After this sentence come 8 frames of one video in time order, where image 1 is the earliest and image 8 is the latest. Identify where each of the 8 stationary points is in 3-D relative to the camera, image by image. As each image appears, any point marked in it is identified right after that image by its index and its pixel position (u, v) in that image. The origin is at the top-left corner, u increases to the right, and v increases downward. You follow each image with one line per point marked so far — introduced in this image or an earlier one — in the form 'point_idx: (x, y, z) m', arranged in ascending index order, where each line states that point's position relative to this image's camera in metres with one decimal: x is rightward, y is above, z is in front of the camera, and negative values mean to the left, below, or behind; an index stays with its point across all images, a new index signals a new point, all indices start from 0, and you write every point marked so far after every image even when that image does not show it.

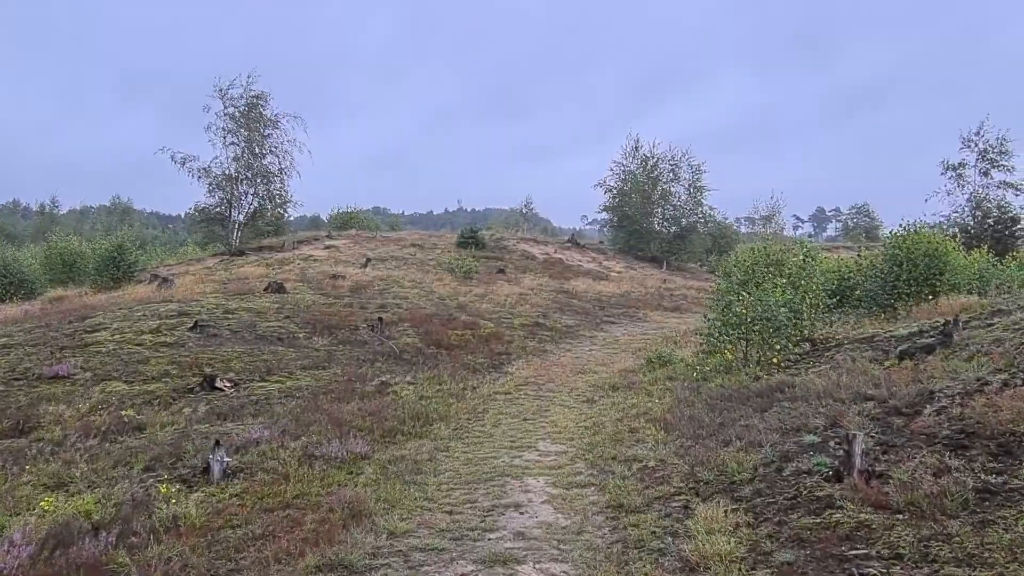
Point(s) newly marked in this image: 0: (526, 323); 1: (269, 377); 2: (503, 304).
0: (+0.3, -0.8, +15.8) m
1: (-3.4, -1.3, +10.4) m
2: (-0.2, -0.4, +17.7) m
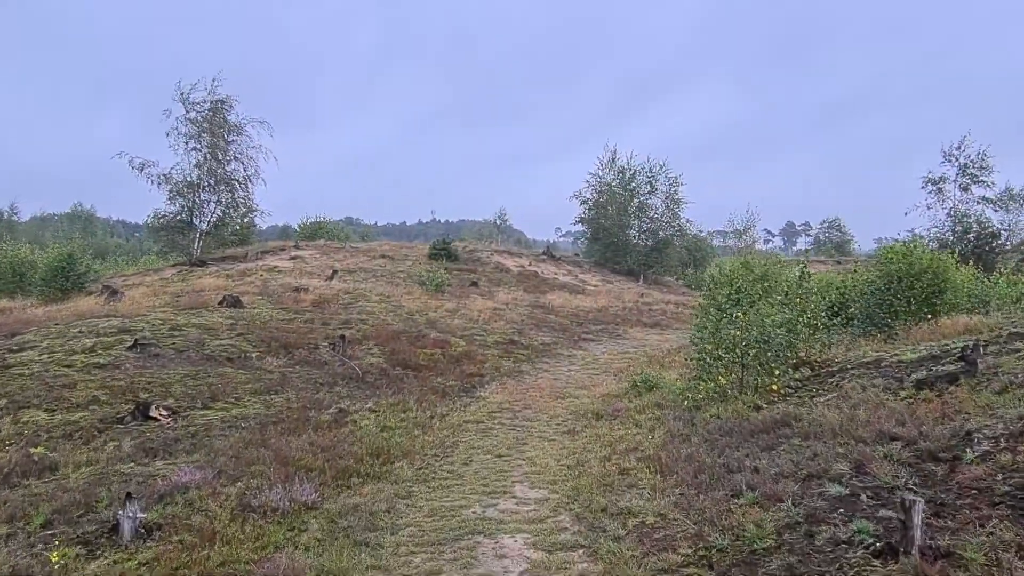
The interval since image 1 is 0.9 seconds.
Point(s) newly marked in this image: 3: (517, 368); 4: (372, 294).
0: (-0.2, -1.1, +14.9) m
1: (-3.8, -1.5, +9.3) m
2: (-0.8, -0.7, +16.7) m
3: (+0.1, -1.4, +12.9) m
4: (-3.7, -0.2, +19.3) m
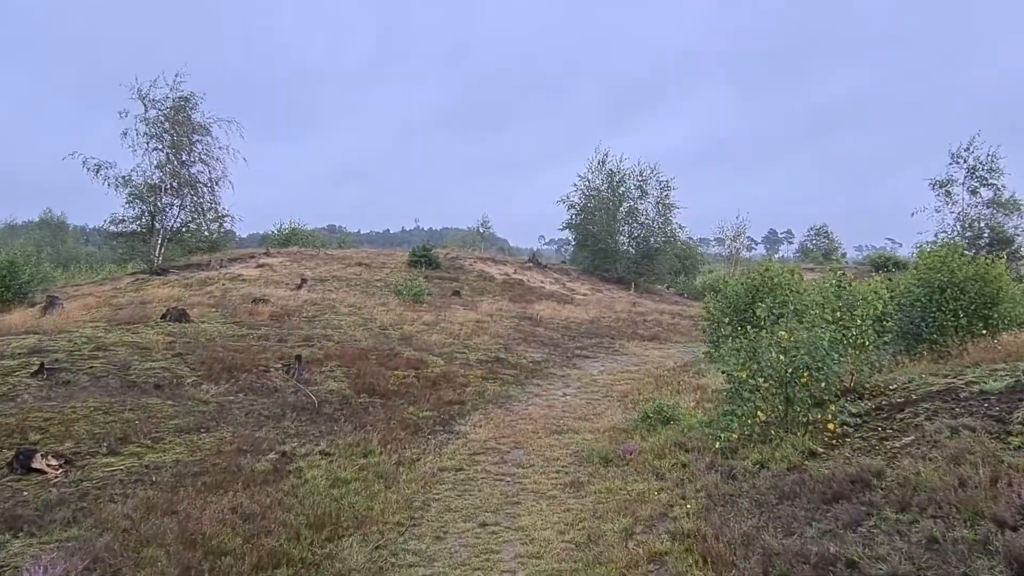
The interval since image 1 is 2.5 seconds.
0: (-0.5, -1.3, +13.0) m
1: (-3.9, -1.6, +7.4) m
2: (-1.1, -0.9, +14.8) m
3: (-0.1, -1.6, +11.1) m
4: (-4.0, -0.4, +17.4) m
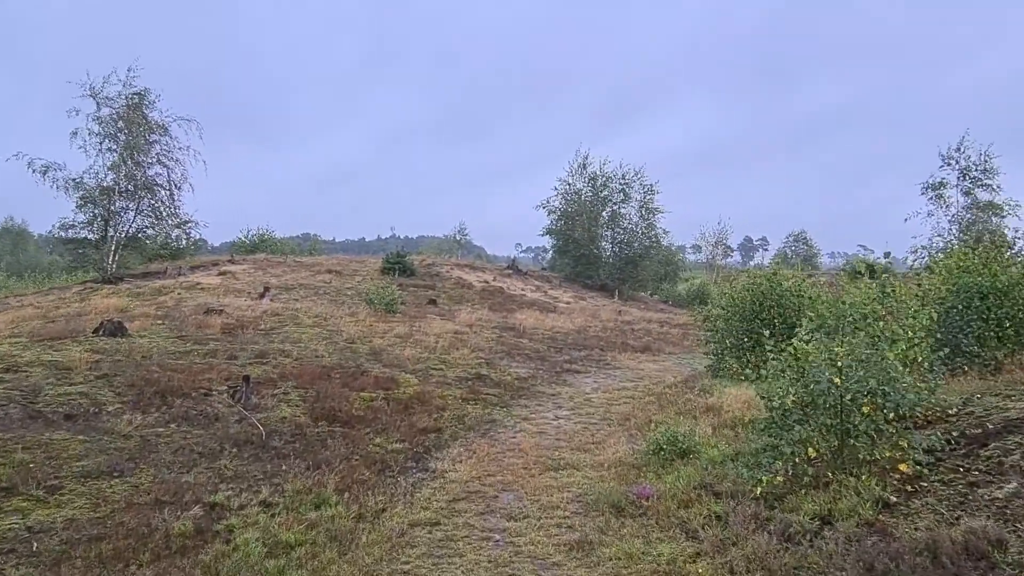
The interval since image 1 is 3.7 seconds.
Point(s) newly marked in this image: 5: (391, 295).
0: (-0.8, -1.4, +11.5) m
1: (-4.0, -1.7, +5.8) m
2: (-1.4, -1.1, +13.4) m
3: (-0.3, -1.7, +9.6) m
4: (-4.4, -0.6, +15.8) m
5: (-3.1, -0.2, +19.0) m
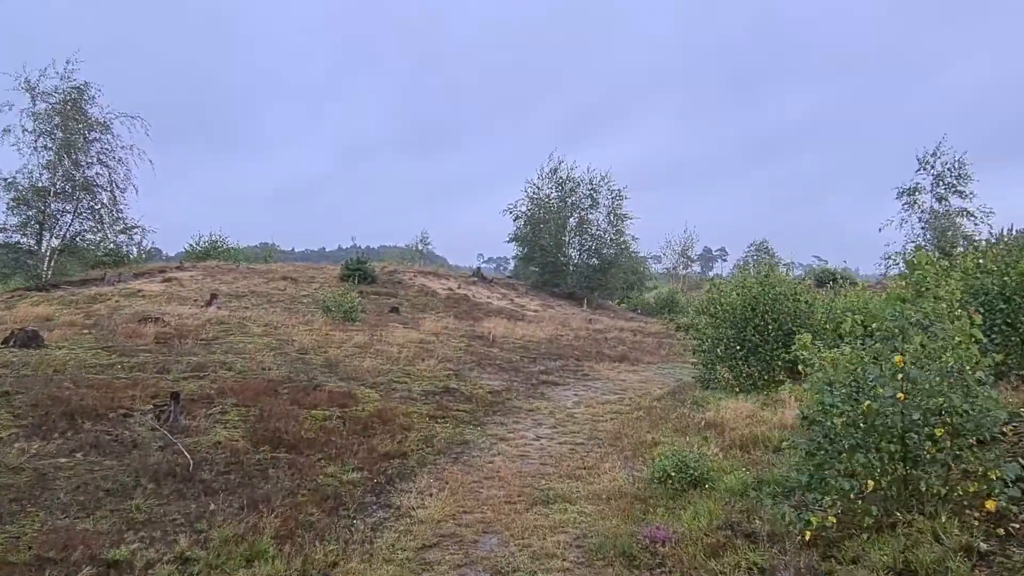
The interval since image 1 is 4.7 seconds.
0: (-1.1, -1.4, +10.3) m
1: (-4.1, -1.7, +4.4) m
2: (-1.9, -1.1, +12.1) m
3: (-0.6, -1.7, +8.4) m
4: (-5.0, -0.7, +14.4) m
5: (-3.9, -0.3, +17.7) m
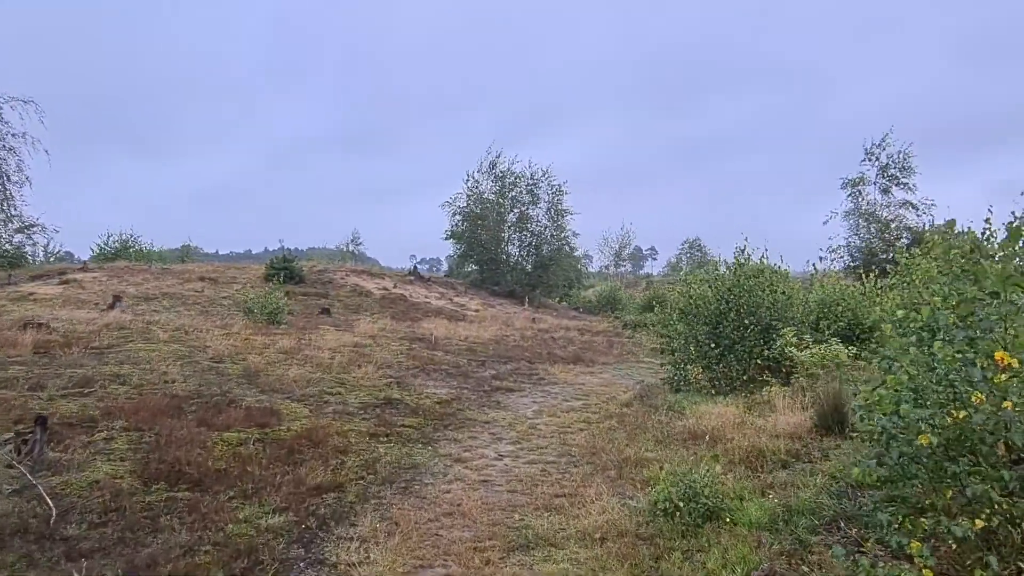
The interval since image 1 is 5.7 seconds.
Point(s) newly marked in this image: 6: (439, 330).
0: (-1.7, -1.4, +8.8) m
1: (-4.1, -1.6, +2.7) m
2: (-2.6, -1.1, +10.5) m
3: (-1.0, -1.6, +6.9) m
4: (-5.9, -0.7, +12.5) m
5: (-5.1, -0.3, +15.9) m
6: (-1.8, -1.0, +17.9) m
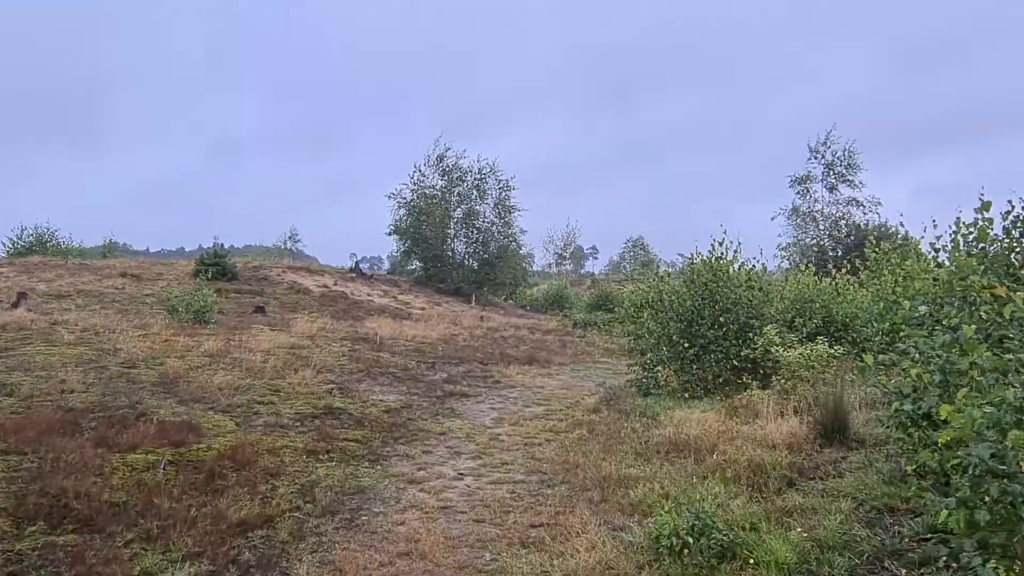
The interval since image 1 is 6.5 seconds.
0: (-2.1, -1.3, +7.7) m
1: (-4.0, -1.6, +1.4) m
2: (-3.2, -1.0, +9.3) m
3: (-1.3, -1.5, +5.9) m
4: (-6.7, -0.6, +11.1) m
5: (-6.1, -0.2, +14.5) m
6: (-2.9, -0.9, +16.8) m
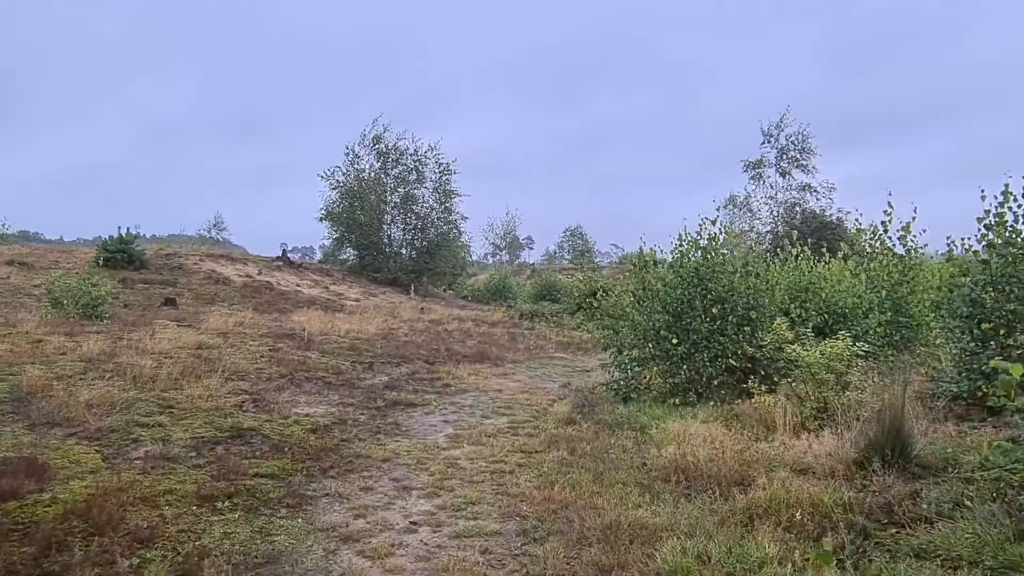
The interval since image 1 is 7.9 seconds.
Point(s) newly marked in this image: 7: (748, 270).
0: (-2.4, -1.2, +5.9) m
1: (-3.8, -1.5, -0.5) m
2: (-3.6, -0.9, +7.4) m
3: (-1.4, -1.5, +4.2) m
4: (-7.2, -0.5, +8.9) m
5: (-7.0, -0.1, +12.3) m
6: (-4.0, -0.7, +14.9) m
7: (+2.6, +0.2, +8.1) m
